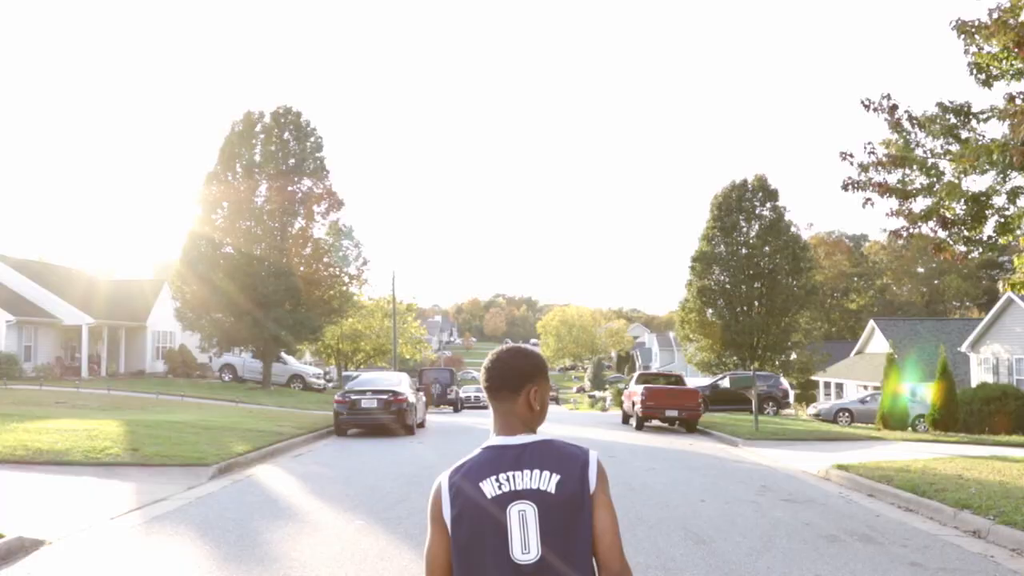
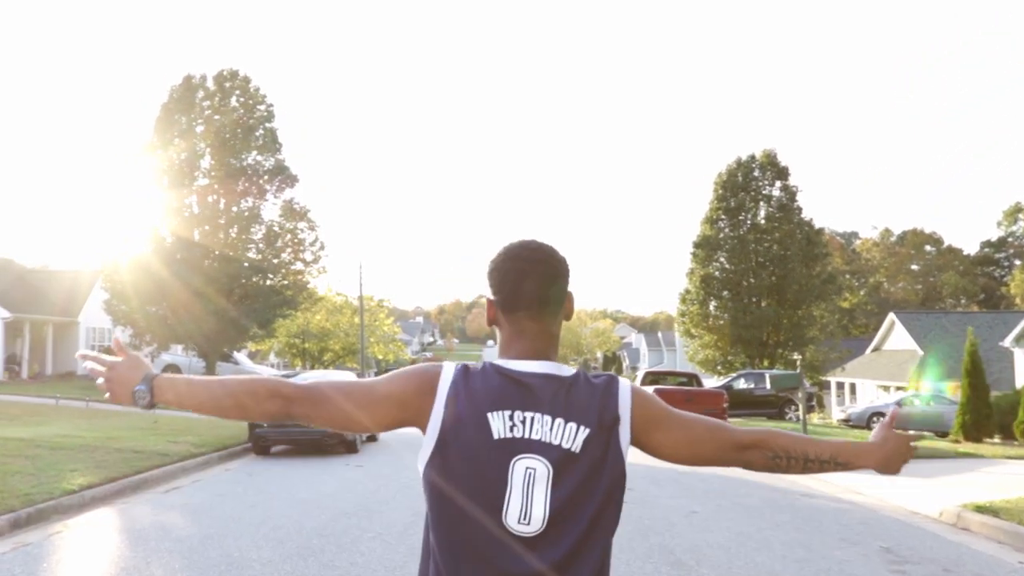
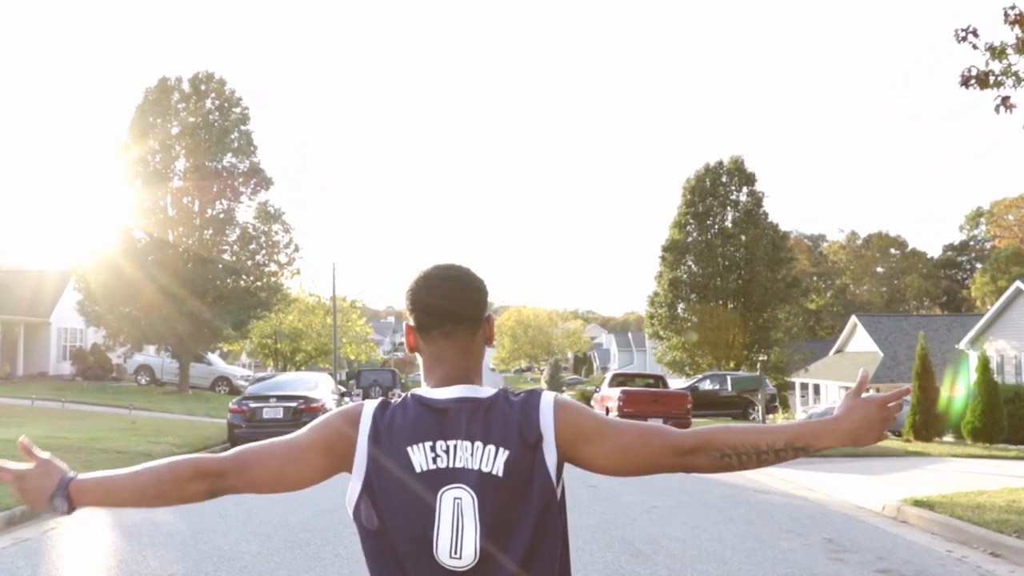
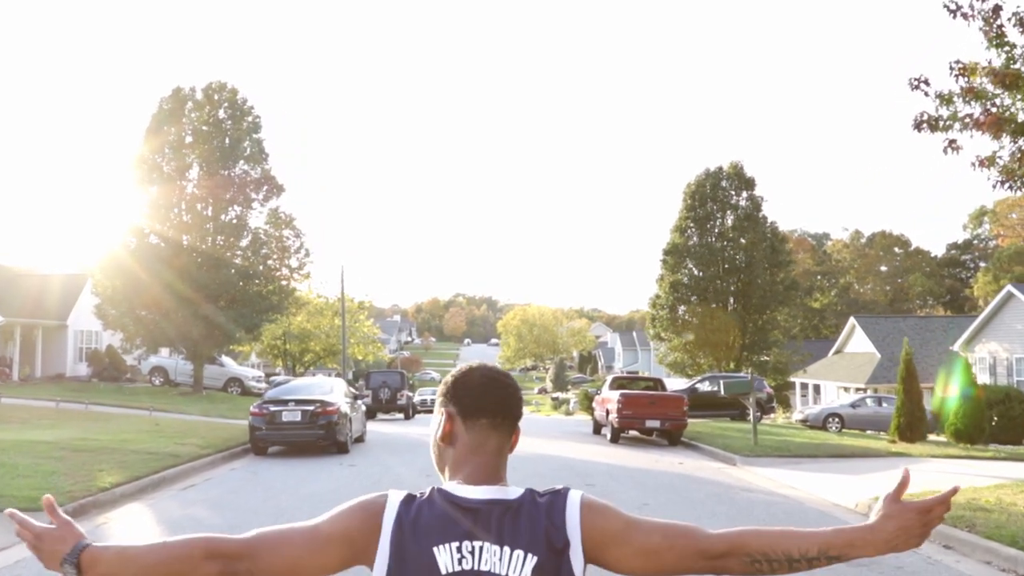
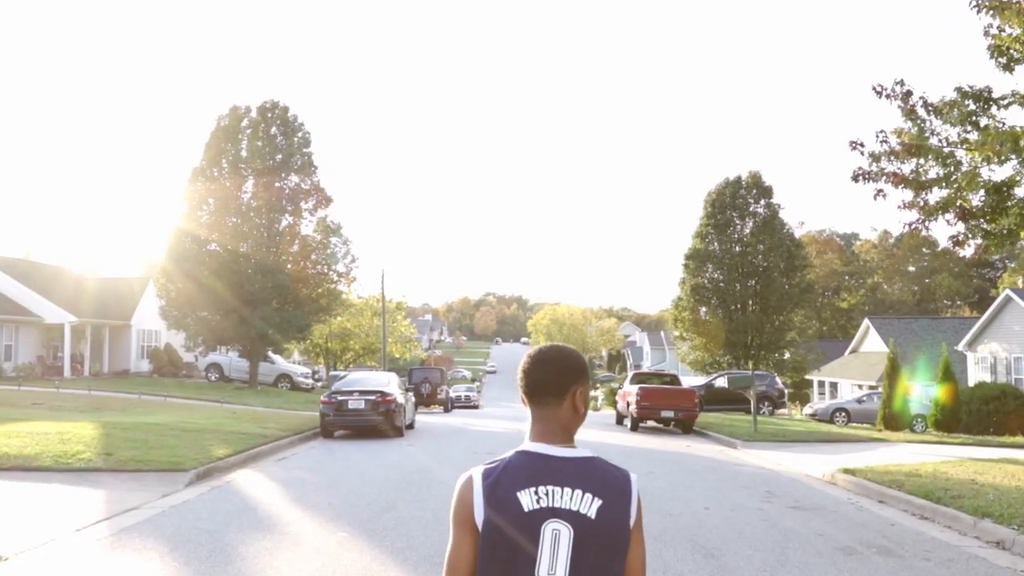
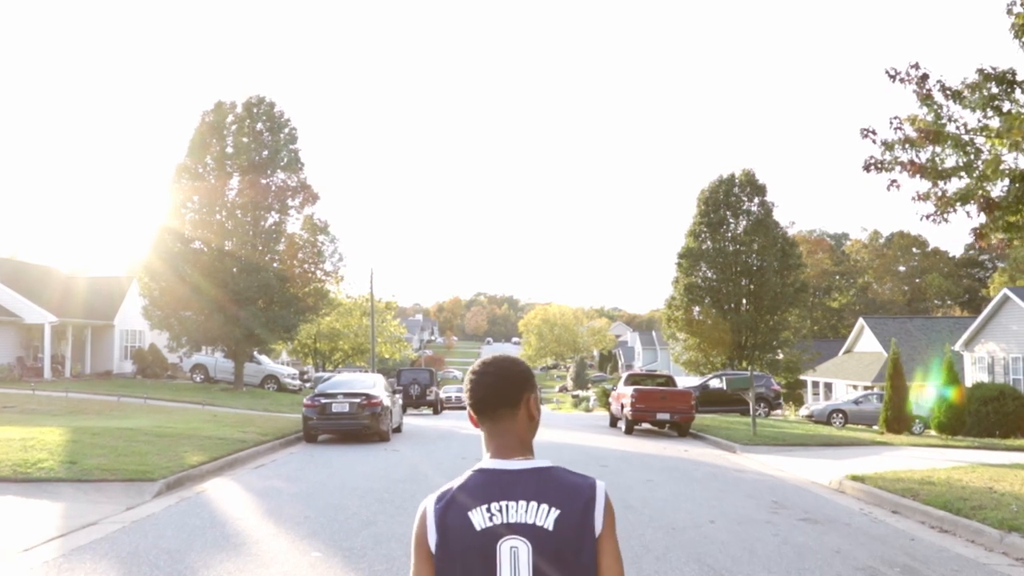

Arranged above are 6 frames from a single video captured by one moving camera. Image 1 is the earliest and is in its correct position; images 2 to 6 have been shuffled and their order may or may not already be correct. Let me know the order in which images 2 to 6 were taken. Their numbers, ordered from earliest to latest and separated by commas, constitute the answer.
5, 6, 4, 3, 2
